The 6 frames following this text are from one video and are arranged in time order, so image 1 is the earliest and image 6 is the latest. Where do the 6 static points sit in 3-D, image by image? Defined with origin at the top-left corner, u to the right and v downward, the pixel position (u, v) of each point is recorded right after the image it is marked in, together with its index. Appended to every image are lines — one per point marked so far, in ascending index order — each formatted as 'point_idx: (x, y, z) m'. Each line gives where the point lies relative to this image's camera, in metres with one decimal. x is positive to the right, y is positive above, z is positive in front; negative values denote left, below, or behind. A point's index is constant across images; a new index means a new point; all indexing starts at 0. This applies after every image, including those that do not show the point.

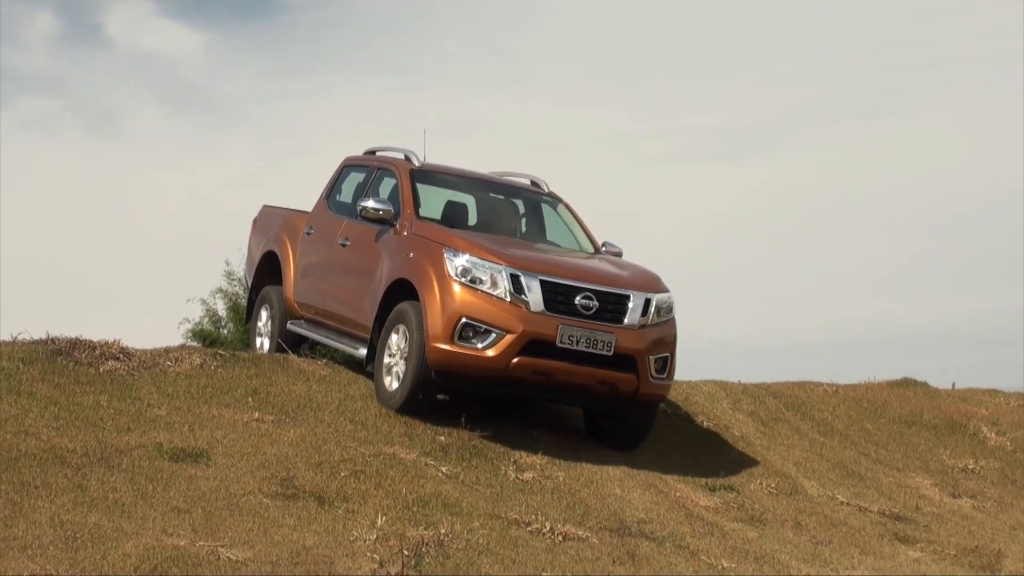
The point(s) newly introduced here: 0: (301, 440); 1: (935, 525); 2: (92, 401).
0: (-1.4, -0.9, +7.5) m
1: (+2.4, -1.4, +6.8) m
2: (-2.7, -0.7, +7.6) m
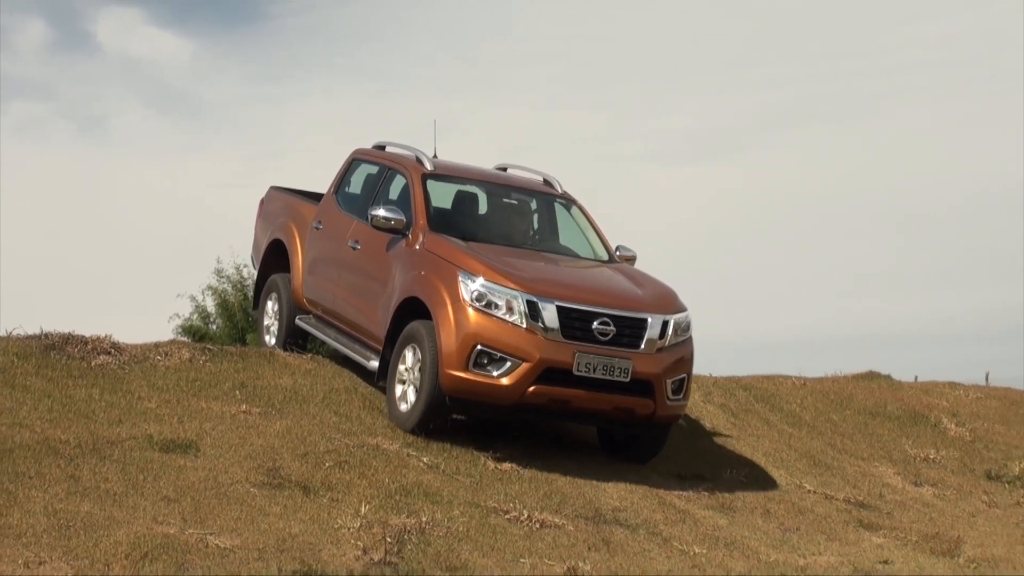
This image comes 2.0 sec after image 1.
0: (-1.5, -0.9, +7.7) m
1: (+2.3, -1.3, +7.0) m
2: (-2.9, -0.7, +7.8) m
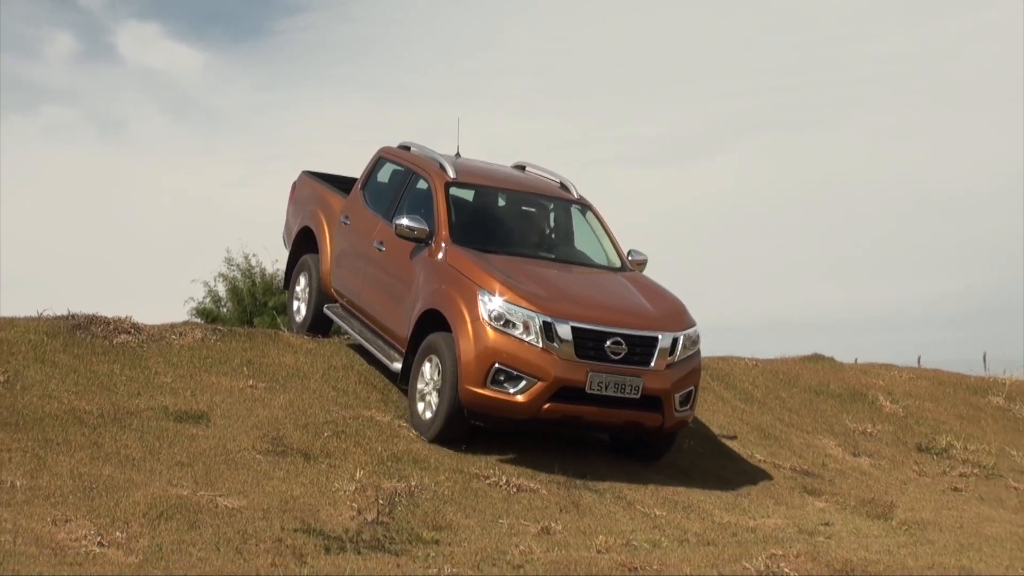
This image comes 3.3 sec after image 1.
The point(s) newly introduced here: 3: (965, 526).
0: (-1.6, -0.8, +8.4) m
1: (+2.2, -1.3, +7.6) m
2: (-3.0, -0.6, +8.5) m
3: (+2.7, -1.4, +6.9) m
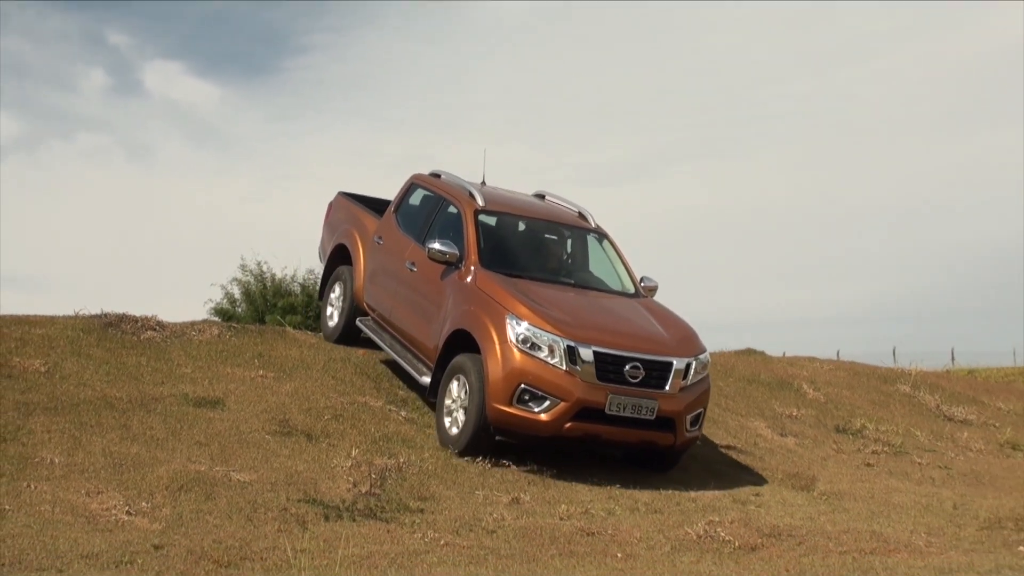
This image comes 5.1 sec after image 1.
0: (-1.8, -0.9, +9.4) m
1: (+2.0, -1.3, +8.7) m
2: (-3.1, -0.6, +9.5) m
3: (+2.5, -1.4, +7.9) m
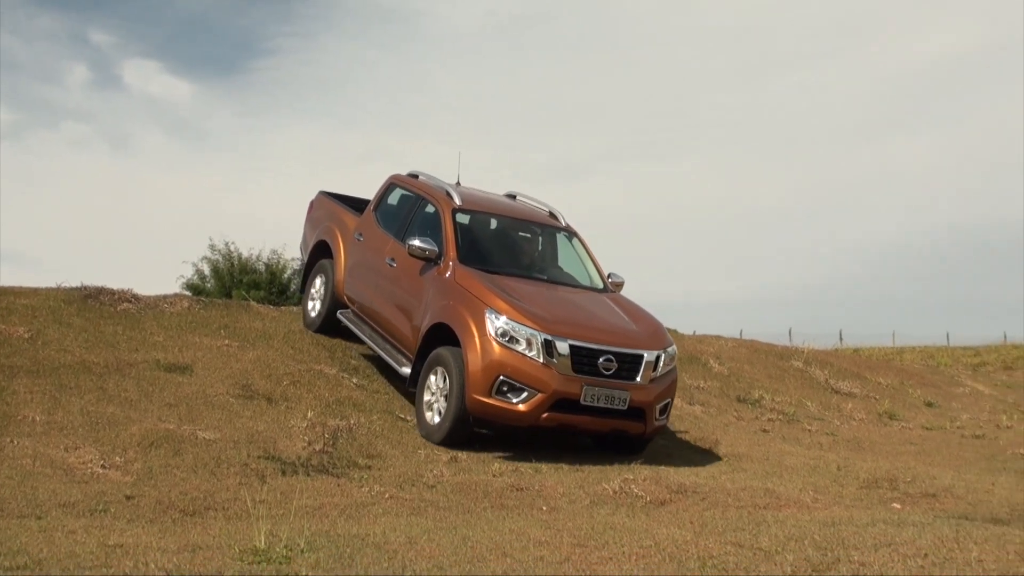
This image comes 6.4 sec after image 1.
0: (-2.3, -0.7, +10.3) m
1: (+1.5, -1.2, +9.7) m
2: (-3.7, -0.4, +10.3) m
3: (+2.0, -1.4, +8.9) m
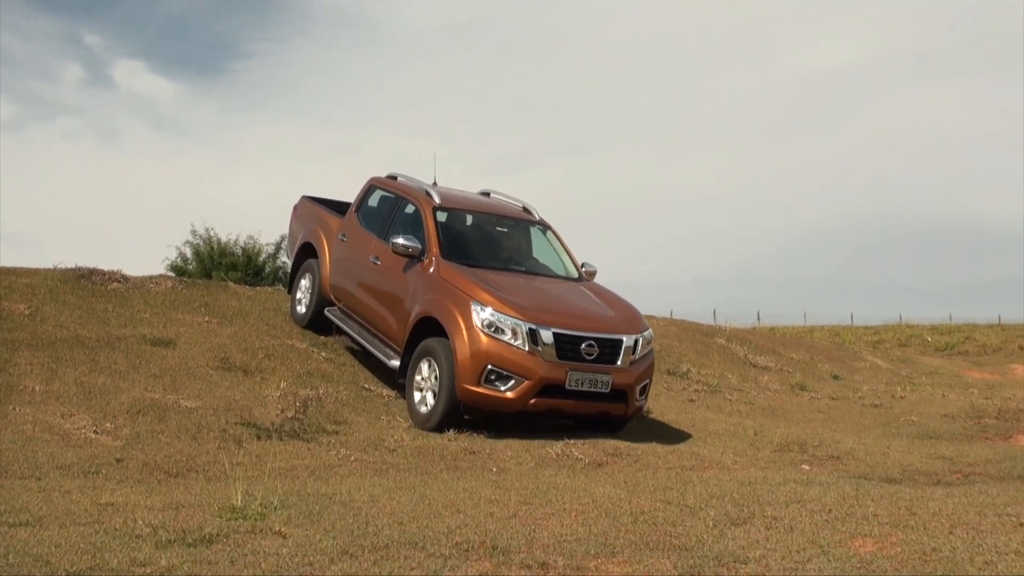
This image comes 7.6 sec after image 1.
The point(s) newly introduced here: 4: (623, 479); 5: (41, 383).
0: (-2.7, -0.5, +11.2) m
1: (+1.1, -1.1, +10.7) m
2: (-4.1, -0.2, +11.3) m
3: (+1.6, -1.2, +9.9) m
4: (+0.9, -1.5, +9.3) m
5: (-4.0, -0.8, +9.7) m
